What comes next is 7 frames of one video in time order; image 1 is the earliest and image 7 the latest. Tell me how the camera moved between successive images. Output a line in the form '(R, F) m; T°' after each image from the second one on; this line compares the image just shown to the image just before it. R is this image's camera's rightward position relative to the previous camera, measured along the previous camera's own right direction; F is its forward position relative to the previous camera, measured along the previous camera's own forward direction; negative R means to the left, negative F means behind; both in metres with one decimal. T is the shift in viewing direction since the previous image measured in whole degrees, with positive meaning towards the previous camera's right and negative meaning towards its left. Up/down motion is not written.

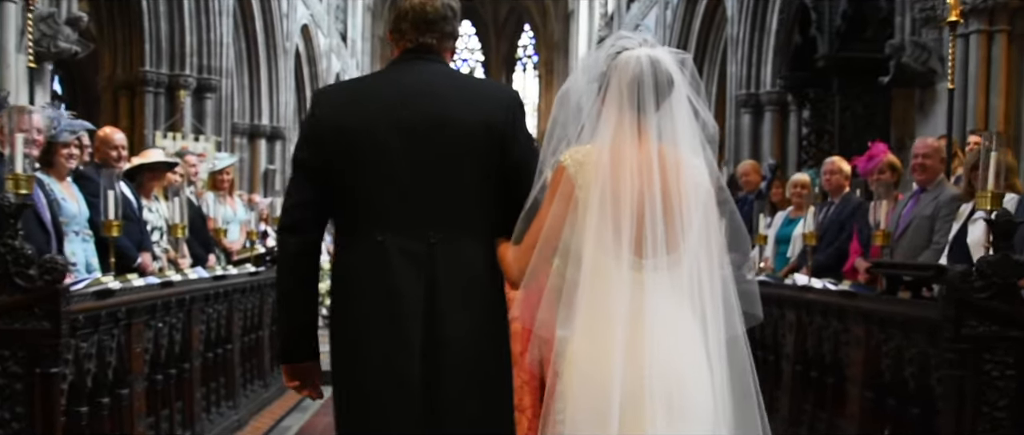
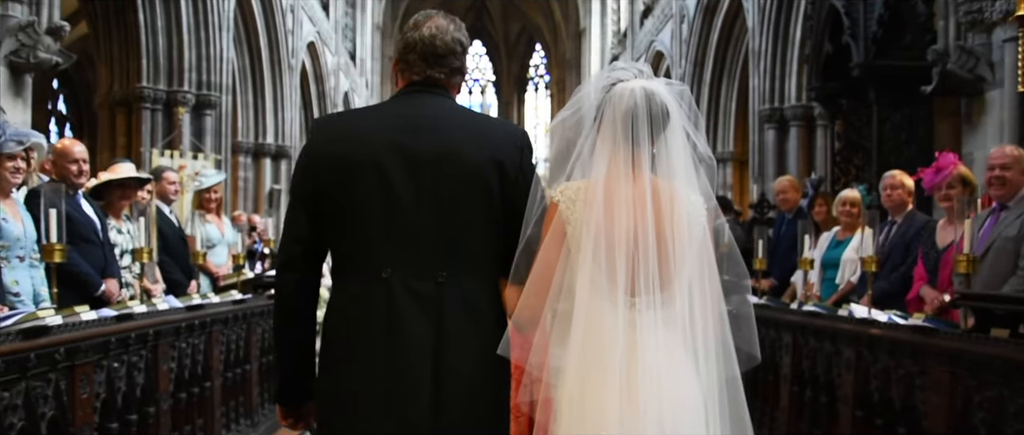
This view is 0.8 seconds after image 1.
(0.0, +0.8) m; -1°
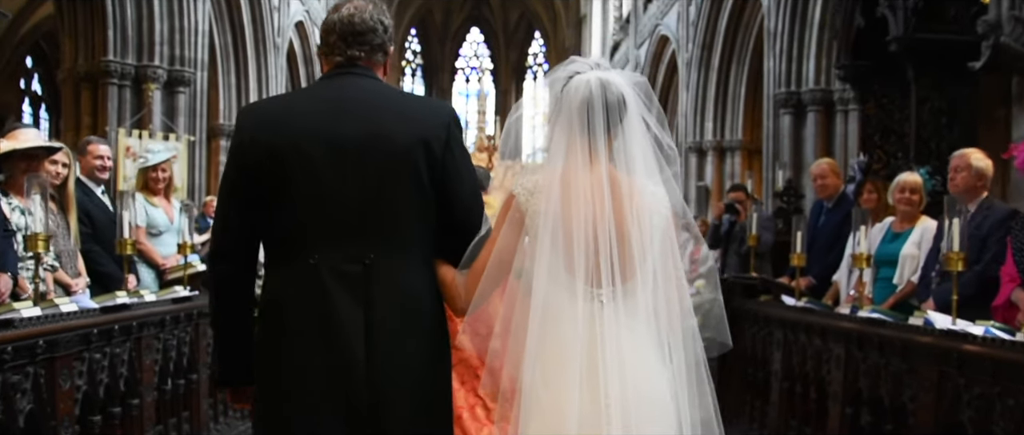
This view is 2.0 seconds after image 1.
(+0.1, +0.1) m; 0°
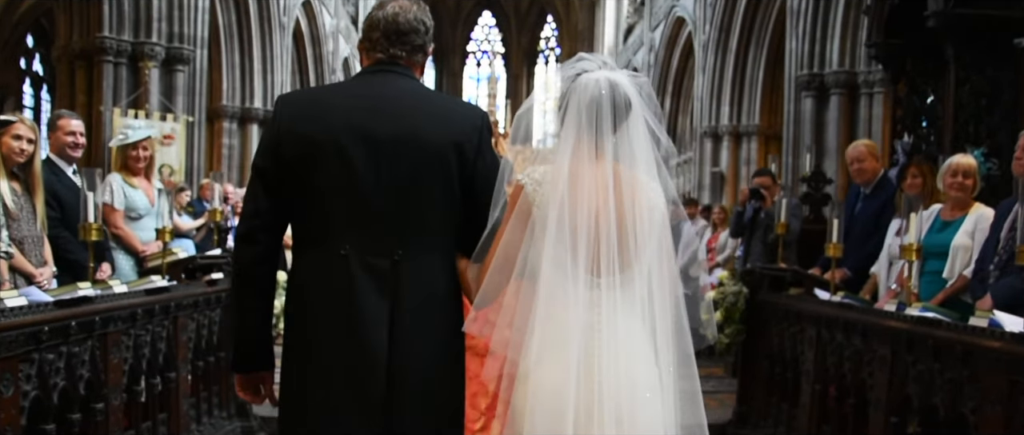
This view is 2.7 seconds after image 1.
(0.0, +0.6) m; -1°
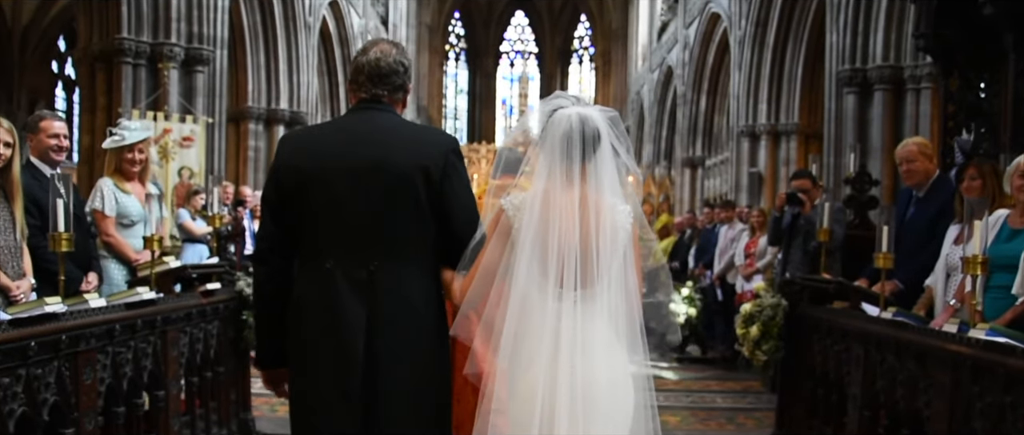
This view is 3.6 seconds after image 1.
(+0.1, +0.5) m; -2°
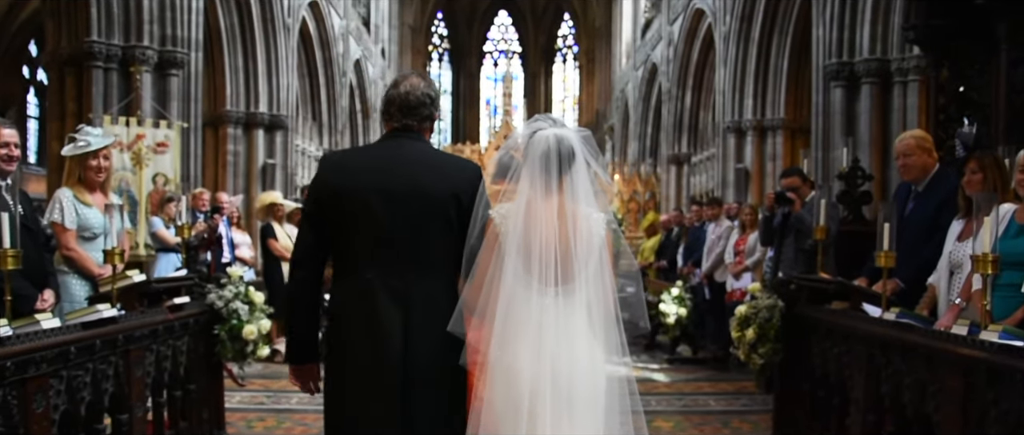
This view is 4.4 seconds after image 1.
(0.0, +0.3) m; +1°
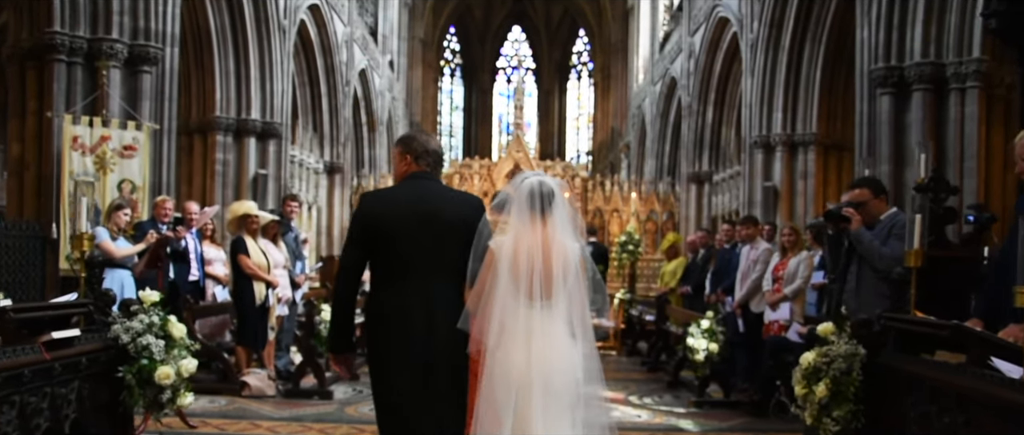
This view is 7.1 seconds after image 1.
(+0.1, +1.5) m; -1°
